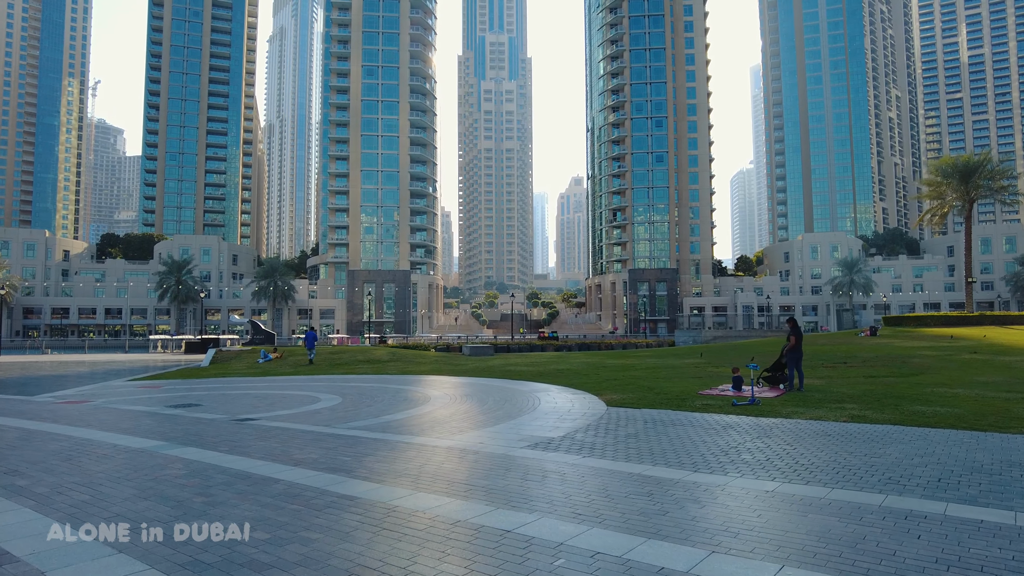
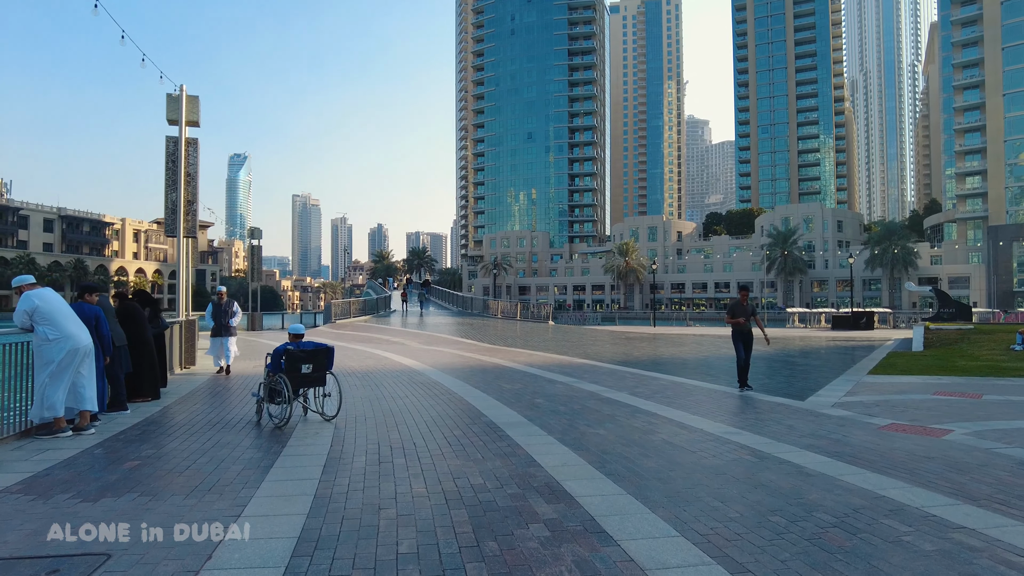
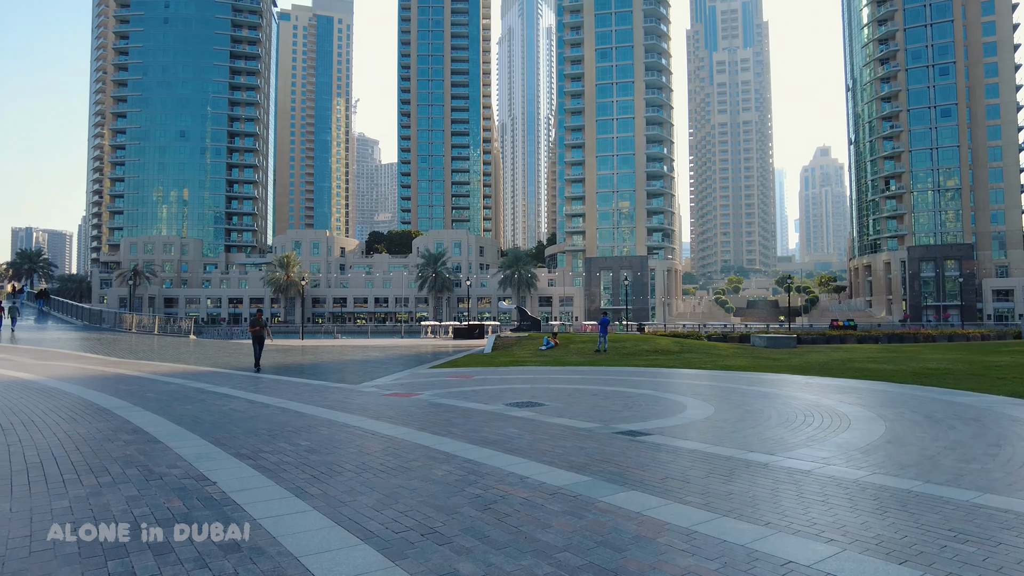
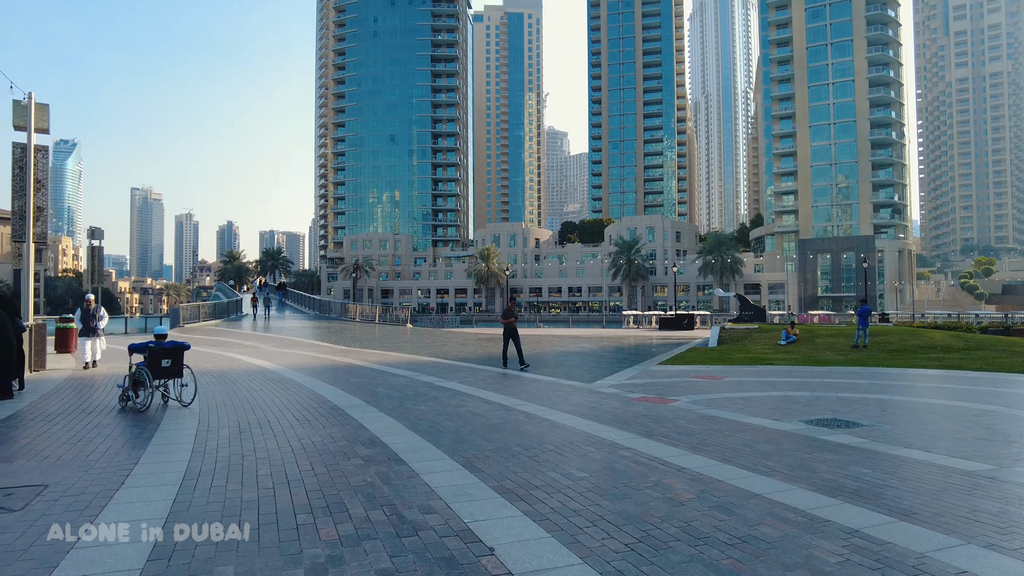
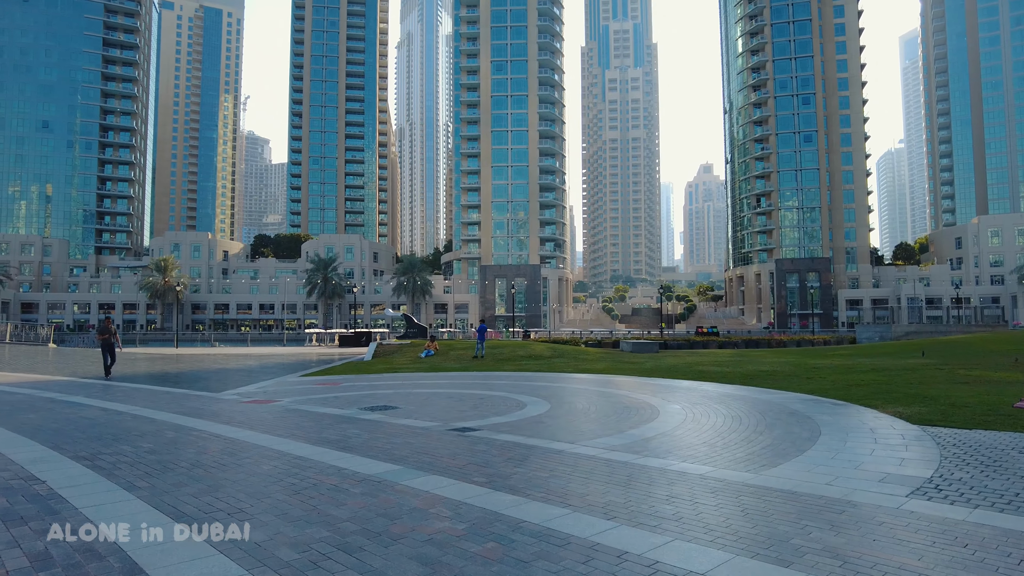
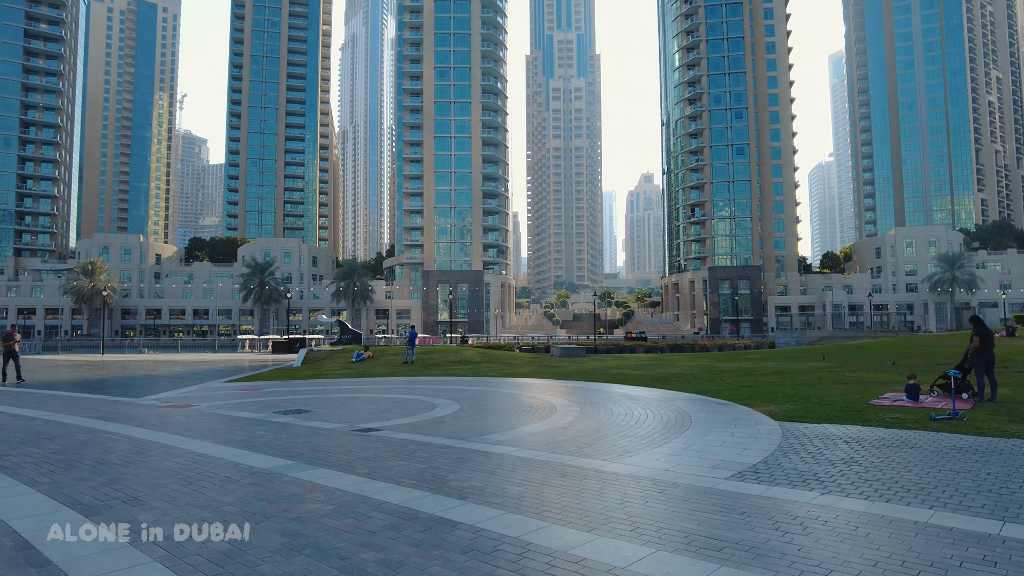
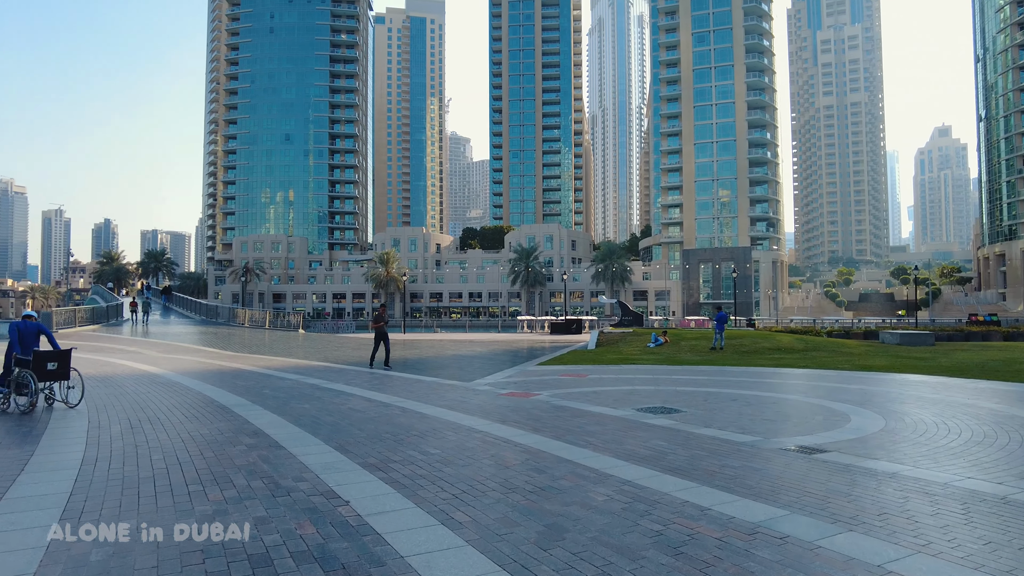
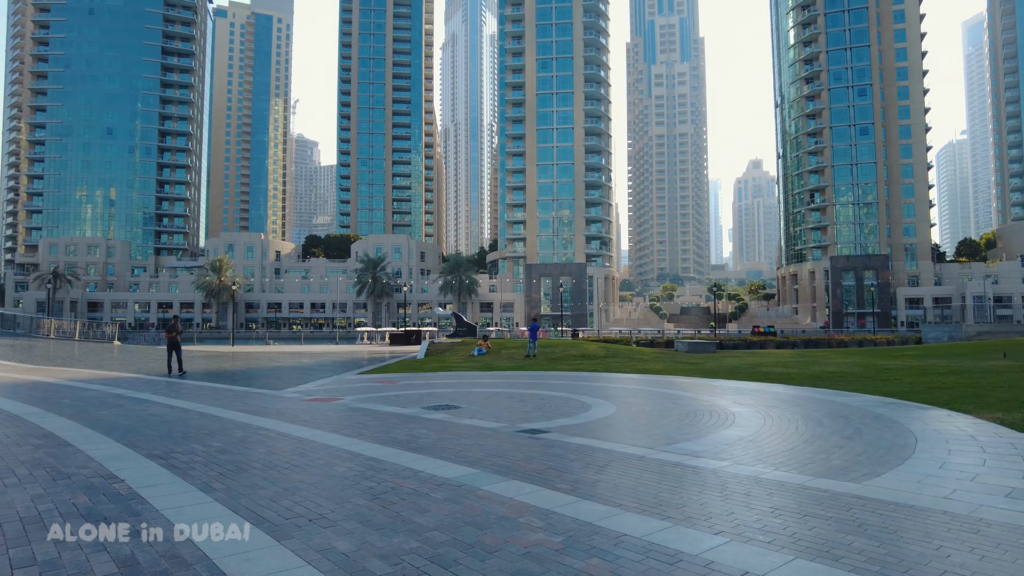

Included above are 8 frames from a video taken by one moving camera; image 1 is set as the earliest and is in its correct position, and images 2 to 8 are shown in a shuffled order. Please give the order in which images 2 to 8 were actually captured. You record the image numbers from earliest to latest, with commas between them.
6, 5, 8, 3, 7, 4, 2
